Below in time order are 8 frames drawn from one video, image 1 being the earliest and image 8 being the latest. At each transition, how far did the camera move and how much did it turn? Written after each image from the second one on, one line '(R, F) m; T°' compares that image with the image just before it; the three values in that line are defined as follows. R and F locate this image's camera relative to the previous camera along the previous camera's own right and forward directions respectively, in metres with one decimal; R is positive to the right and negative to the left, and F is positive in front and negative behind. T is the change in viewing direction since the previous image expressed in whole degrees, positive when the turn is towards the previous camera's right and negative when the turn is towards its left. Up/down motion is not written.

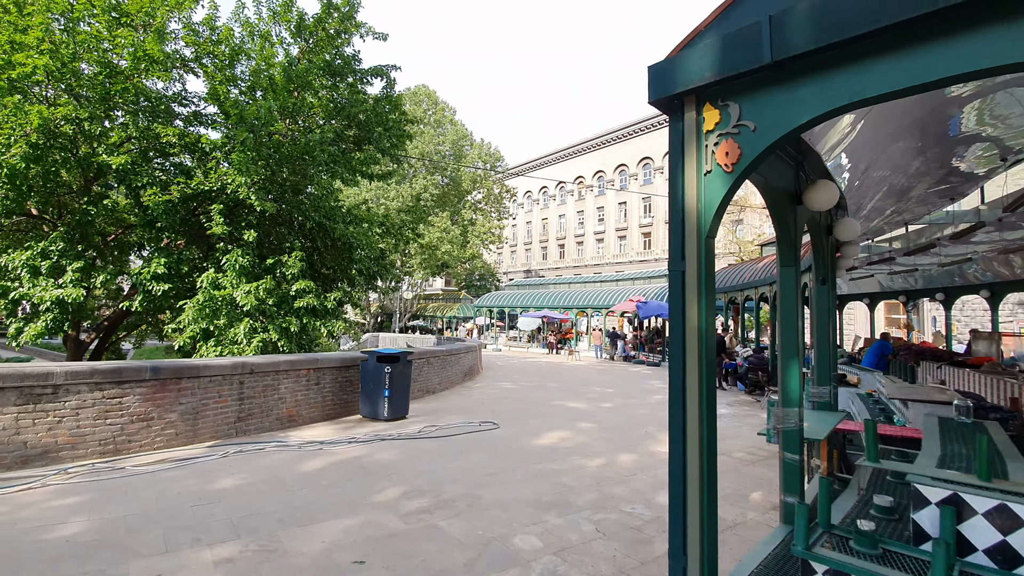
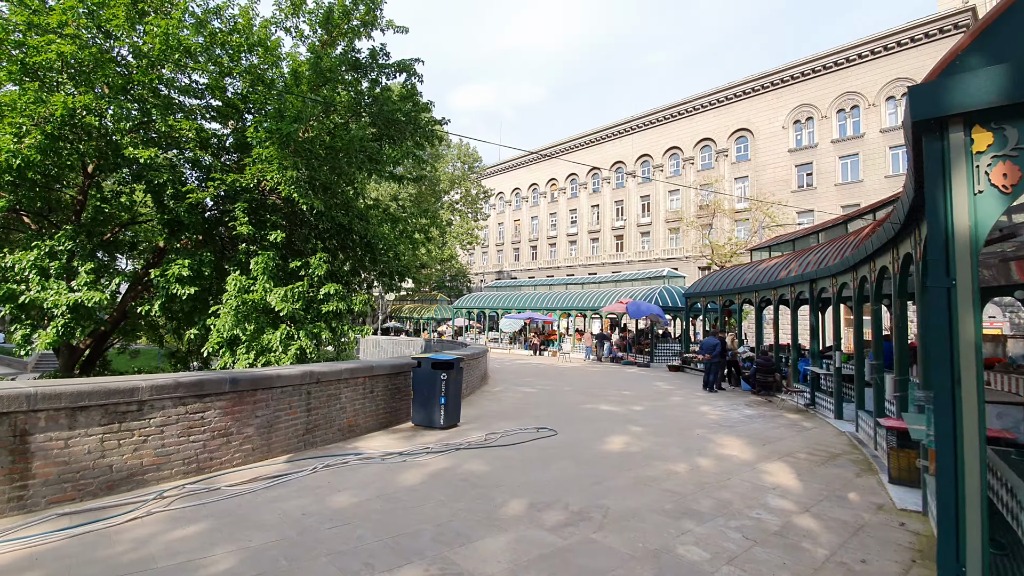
(-1.4, +0.1) m; +5°
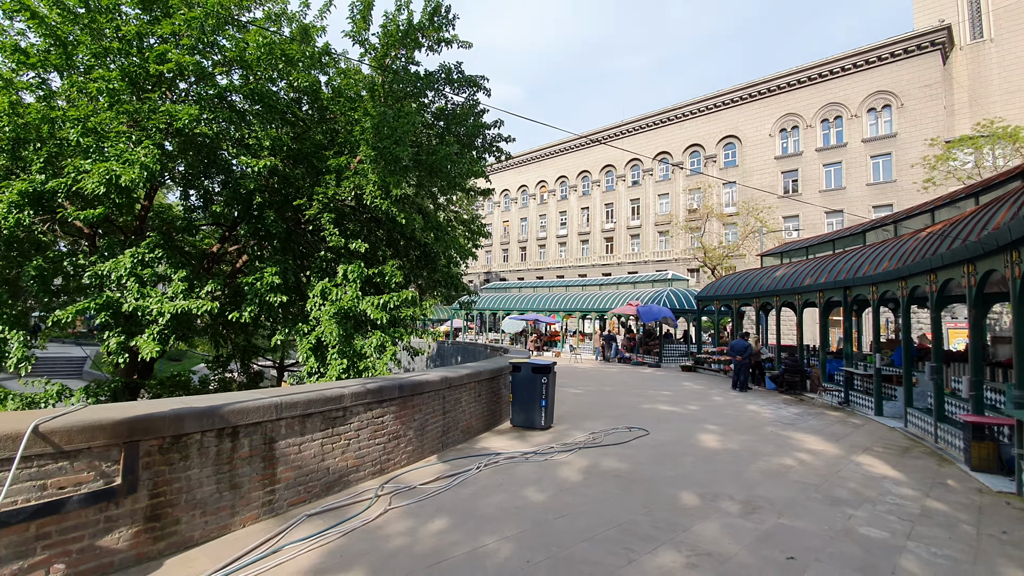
(-1.8, -0.4) m; +3°
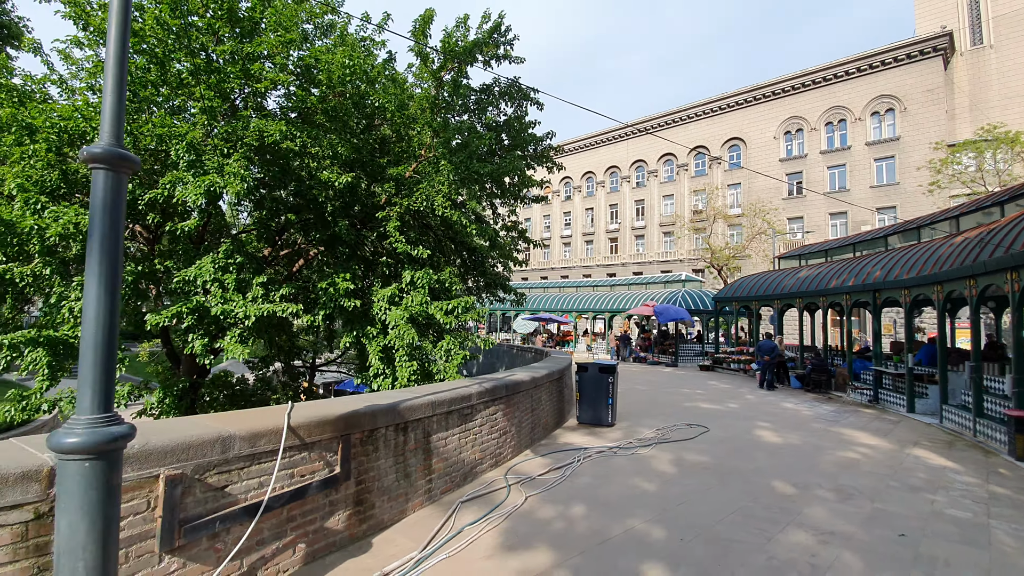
(-1.2, -0.4) m; +1°
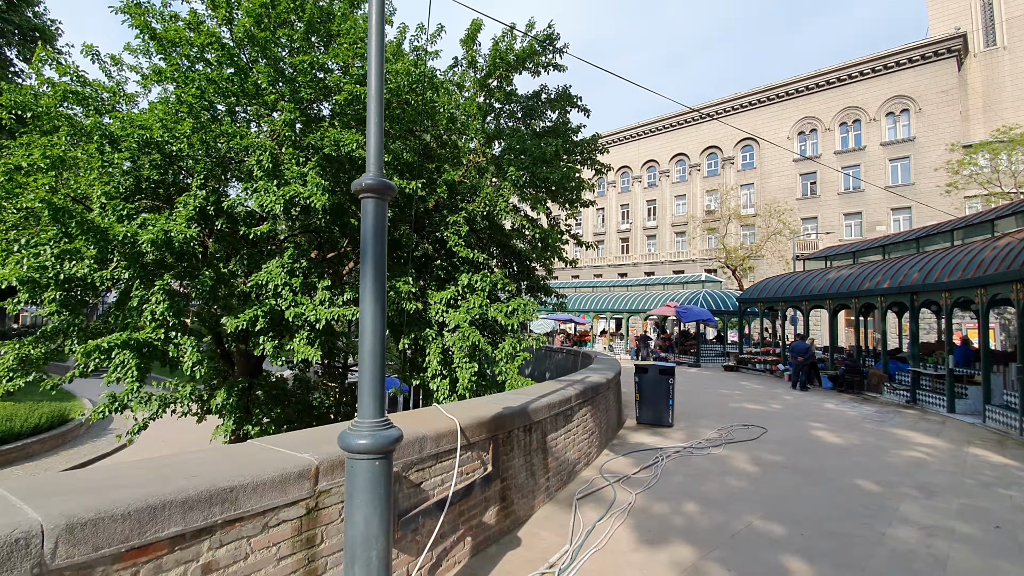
(-1.0, -0.2) m; 0°
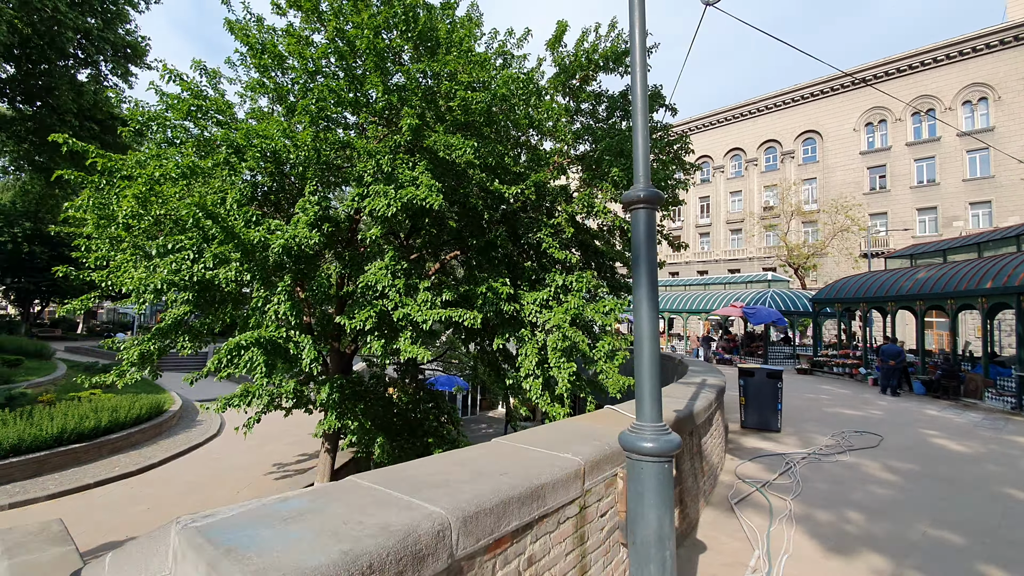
(-1.0, -0.1) m; -4°
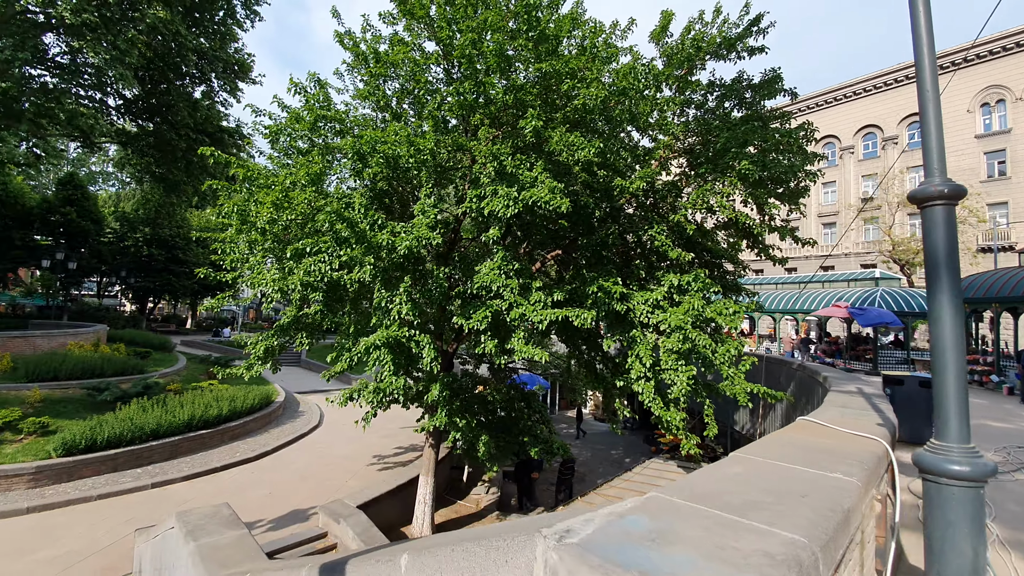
(-0.9, 0.0) m; -7°
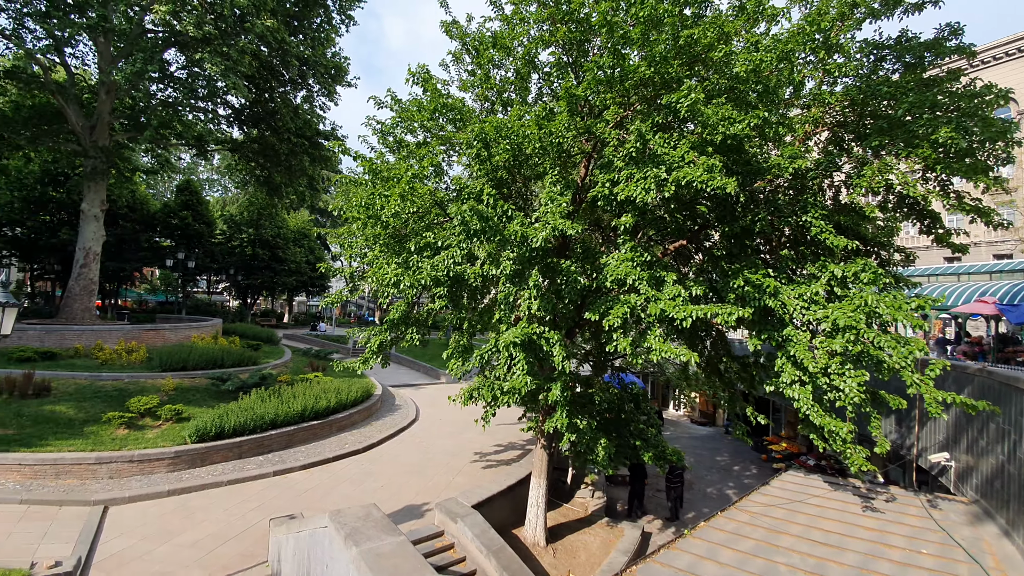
(-1.0, +0.5) m; -8°
